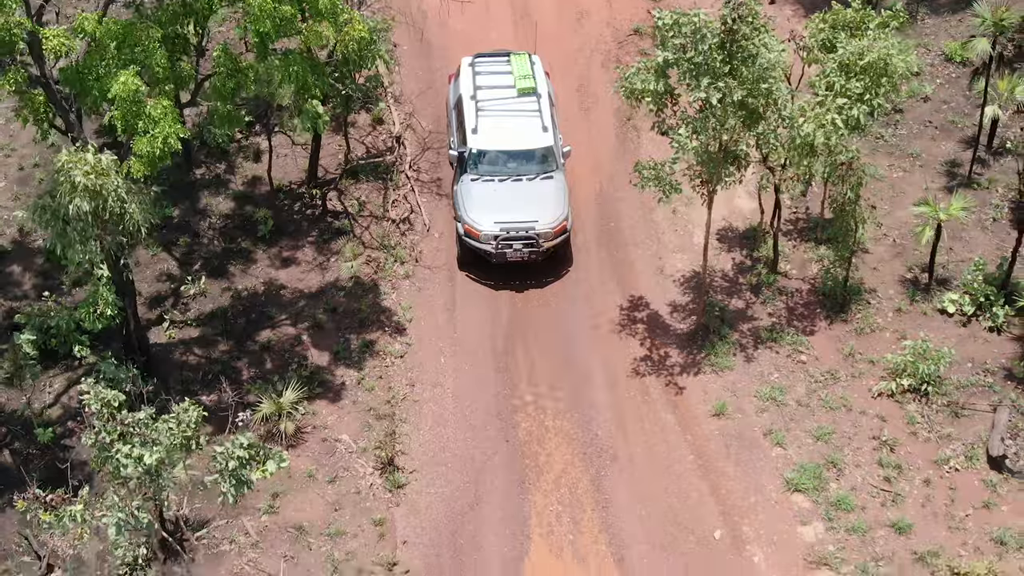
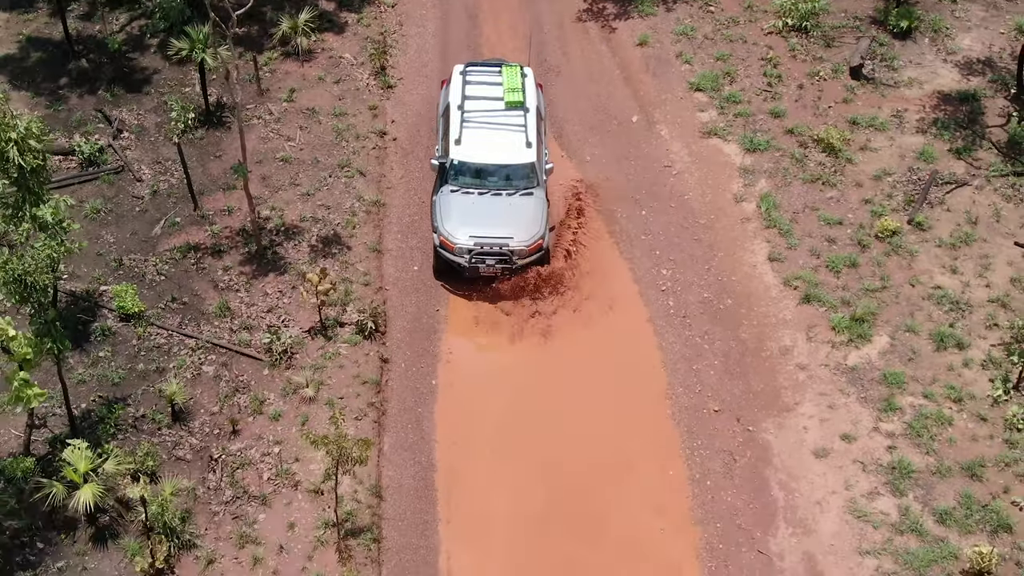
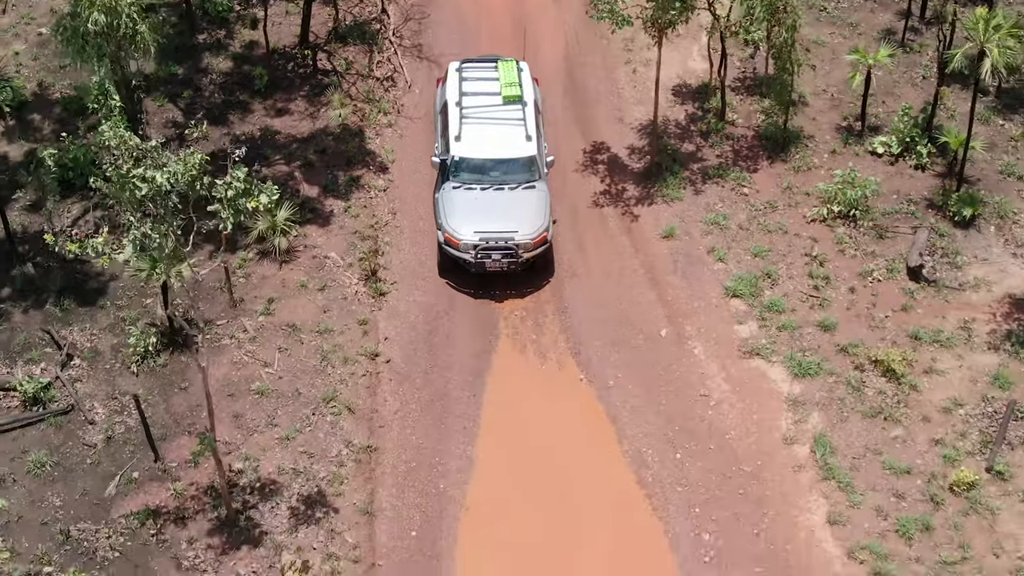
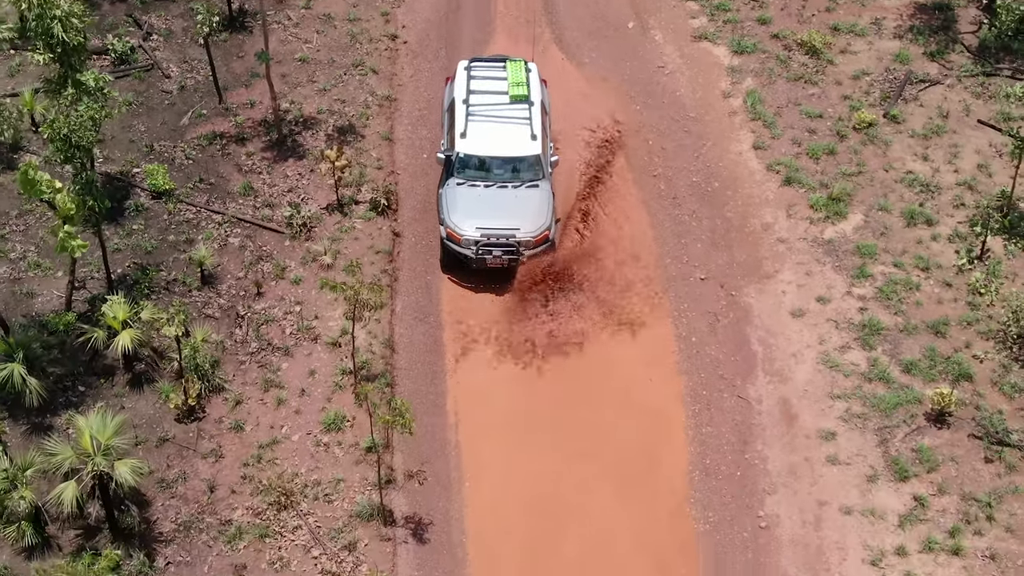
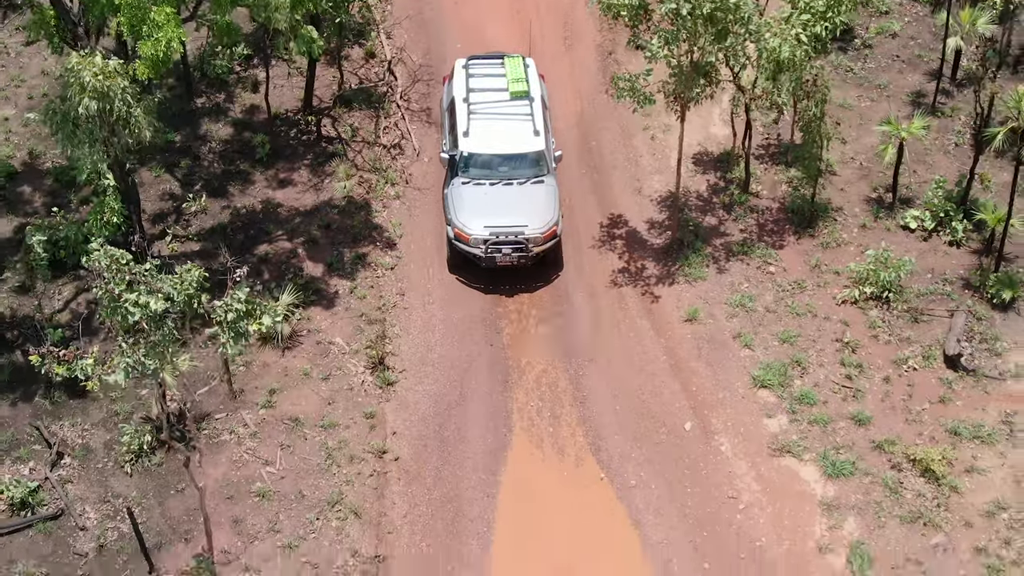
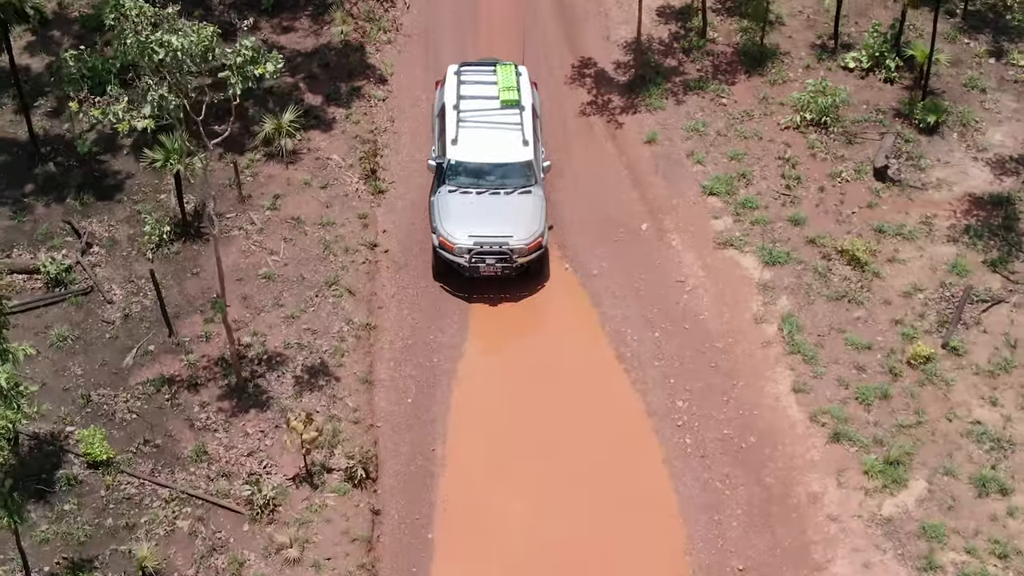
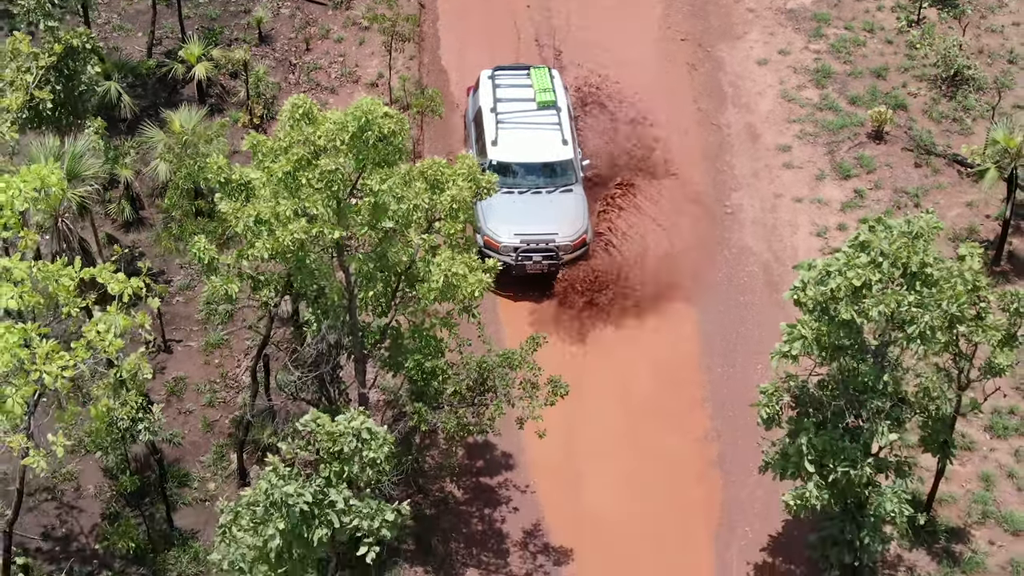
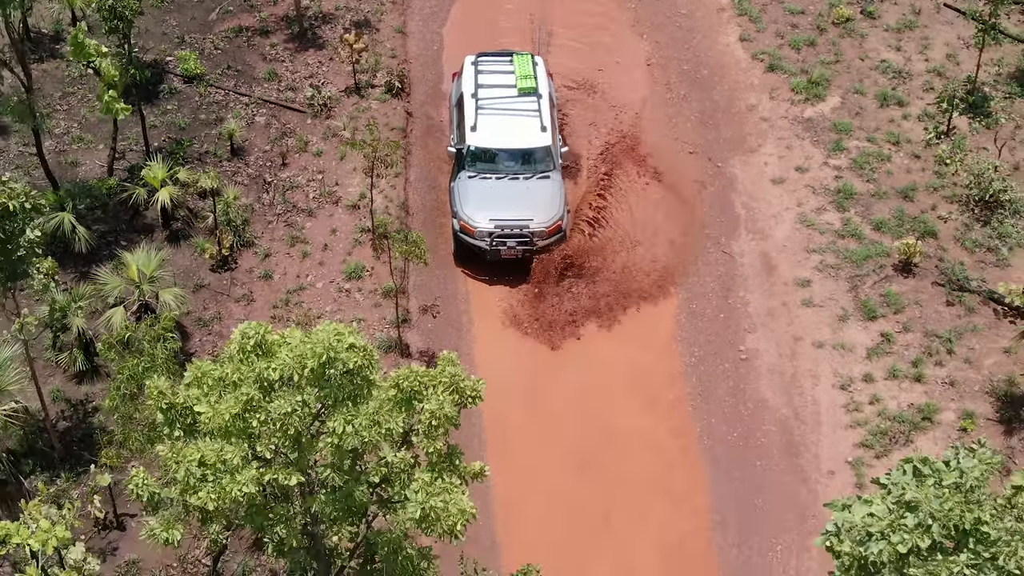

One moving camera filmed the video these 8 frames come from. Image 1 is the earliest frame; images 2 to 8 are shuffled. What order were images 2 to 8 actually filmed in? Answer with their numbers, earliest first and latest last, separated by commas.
5, 3, 6, 2, 4, 8, 7
